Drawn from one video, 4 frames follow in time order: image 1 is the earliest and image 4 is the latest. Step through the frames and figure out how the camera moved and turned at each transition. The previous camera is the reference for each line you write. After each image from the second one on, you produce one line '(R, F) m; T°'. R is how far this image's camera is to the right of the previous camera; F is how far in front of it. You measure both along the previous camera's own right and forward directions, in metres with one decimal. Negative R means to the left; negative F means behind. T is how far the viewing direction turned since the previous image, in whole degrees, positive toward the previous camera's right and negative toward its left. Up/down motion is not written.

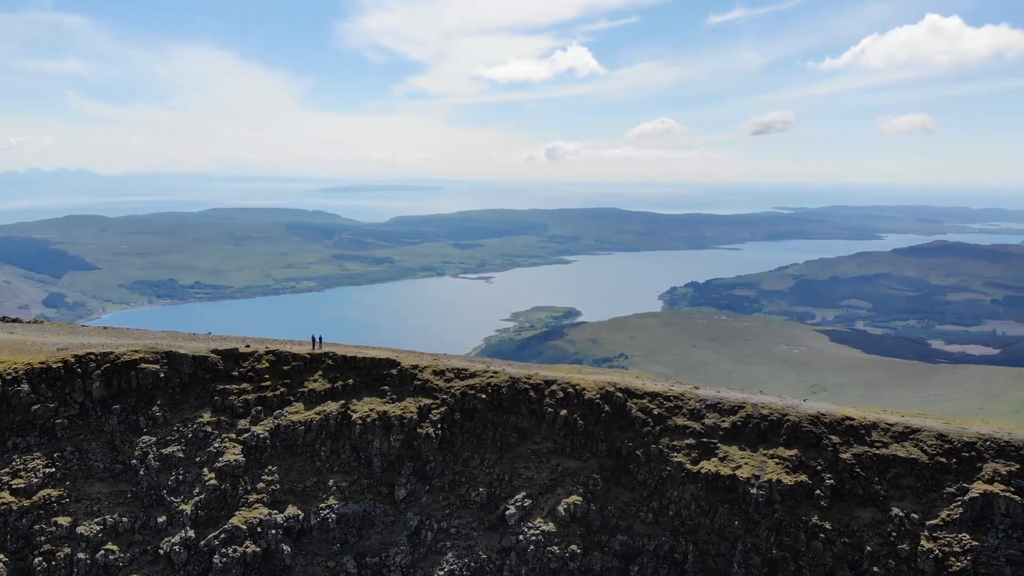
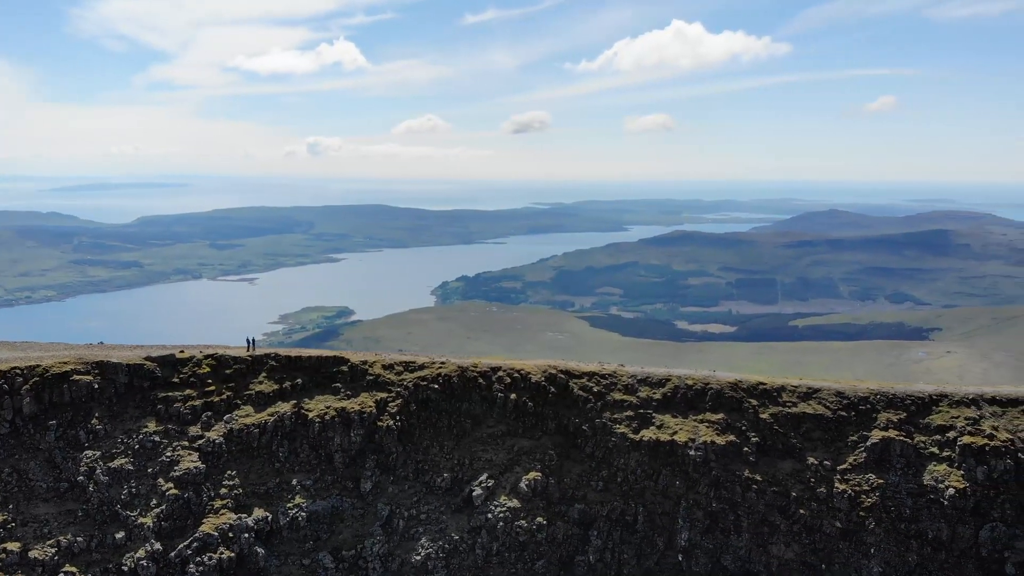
(+4.5, -1.6) m; +3°
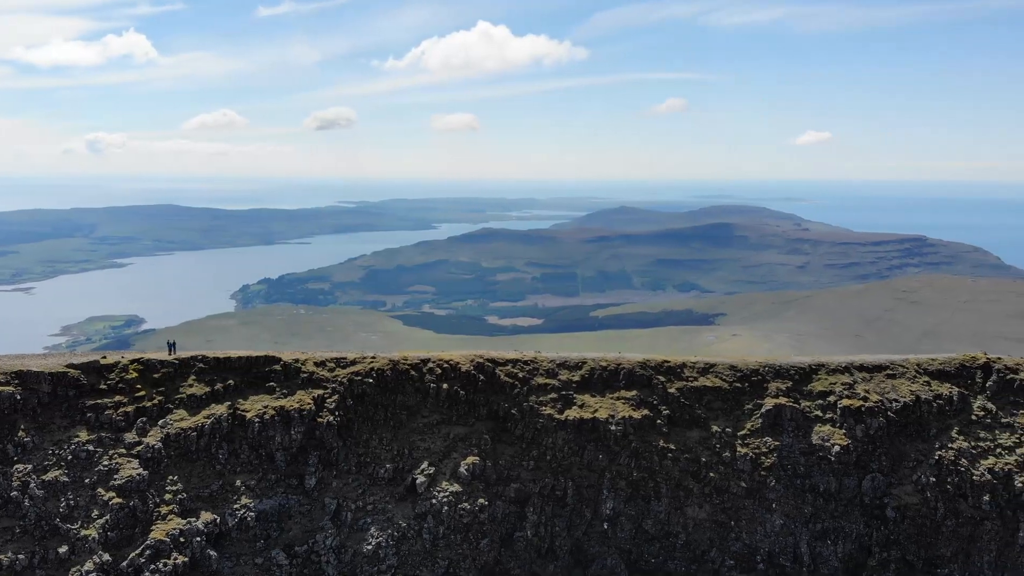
(+7.2, -2.8) m; +3°
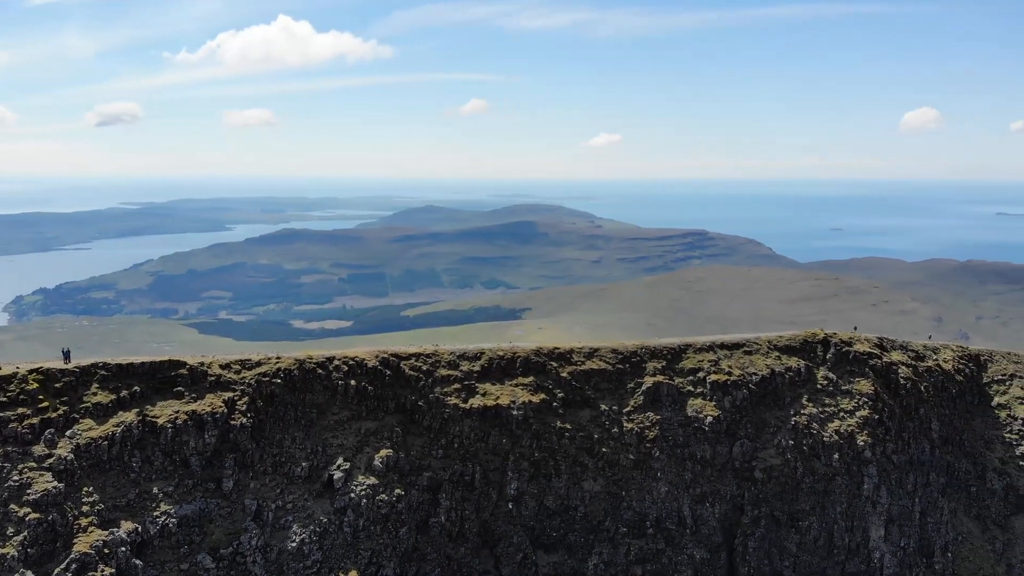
(+11.5, -4.1) m; +4°
